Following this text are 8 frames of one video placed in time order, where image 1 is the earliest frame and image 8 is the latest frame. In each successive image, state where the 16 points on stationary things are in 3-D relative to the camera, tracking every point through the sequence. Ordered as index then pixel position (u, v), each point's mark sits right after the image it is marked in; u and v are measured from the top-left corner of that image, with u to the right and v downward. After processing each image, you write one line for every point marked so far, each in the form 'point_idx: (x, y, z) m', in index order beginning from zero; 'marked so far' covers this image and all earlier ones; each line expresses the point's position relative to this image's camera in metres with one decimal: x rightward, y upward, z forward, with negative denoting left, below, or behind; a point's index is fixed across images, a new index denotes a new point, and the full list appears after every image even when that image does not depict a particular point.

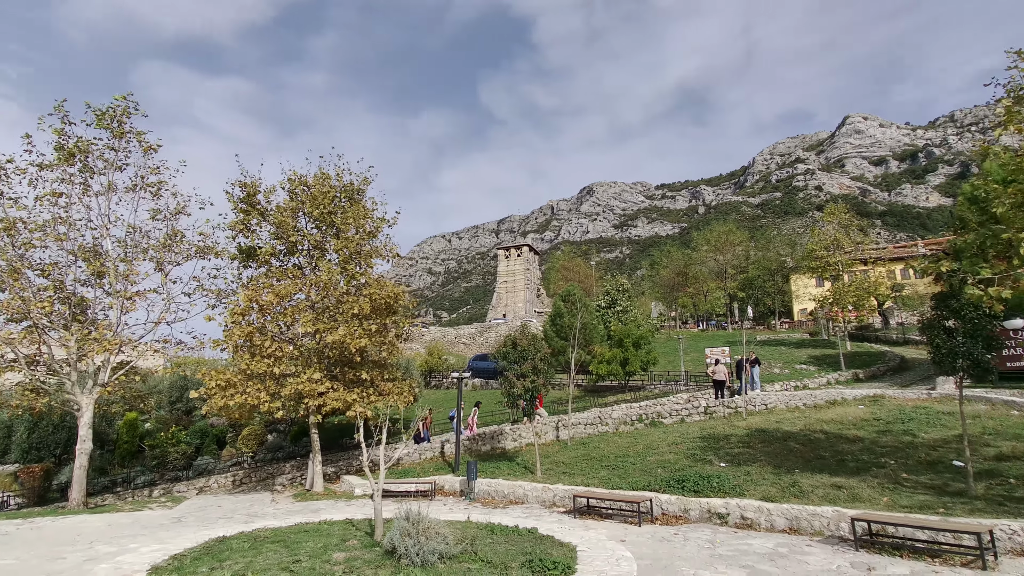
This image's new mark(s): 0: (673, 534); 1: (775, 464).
0: (+2.7, -4.2, +8.9) m
1: (+6.0, -4.0, +11.9) m
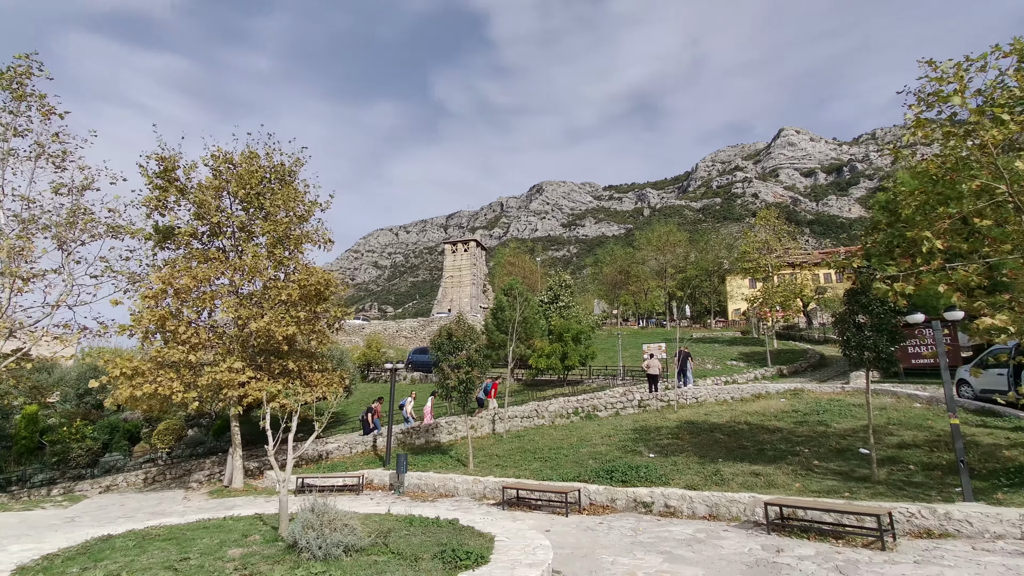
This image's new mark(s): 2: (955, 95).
0: (+1.4, -4.0, +9.0) m
1: (+4.4, -3.9, +12.3) m
2: (+7.0, +3.1, +8.3) m
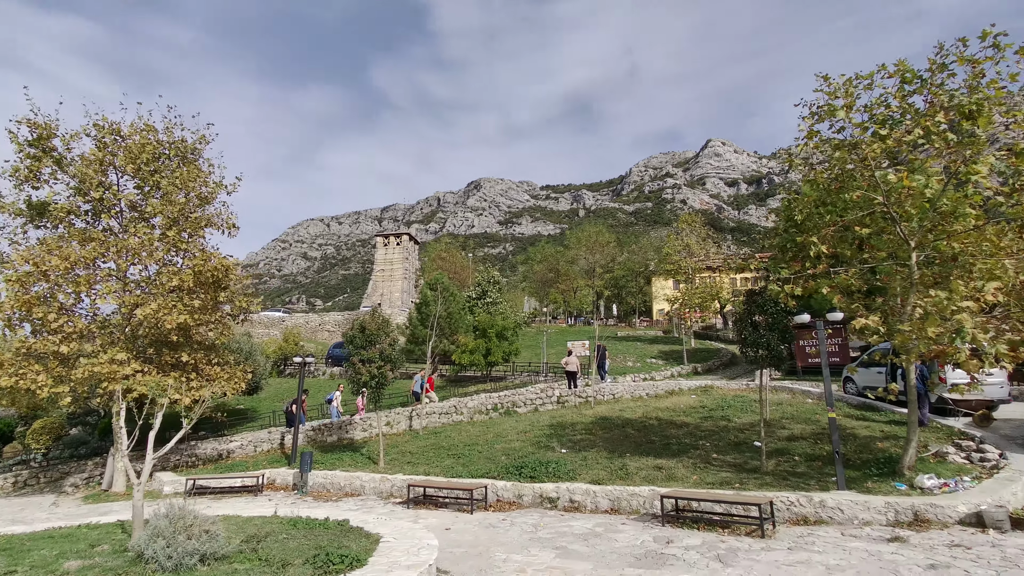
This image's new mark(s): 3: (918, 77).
0: (-0.2, -3.9, +8.8) m
1: (+2.3, -3.8, +12.5) m
2: (+5.6, +3.0, +8.9) m
3: (+6.6, +3.4, +8.5) m
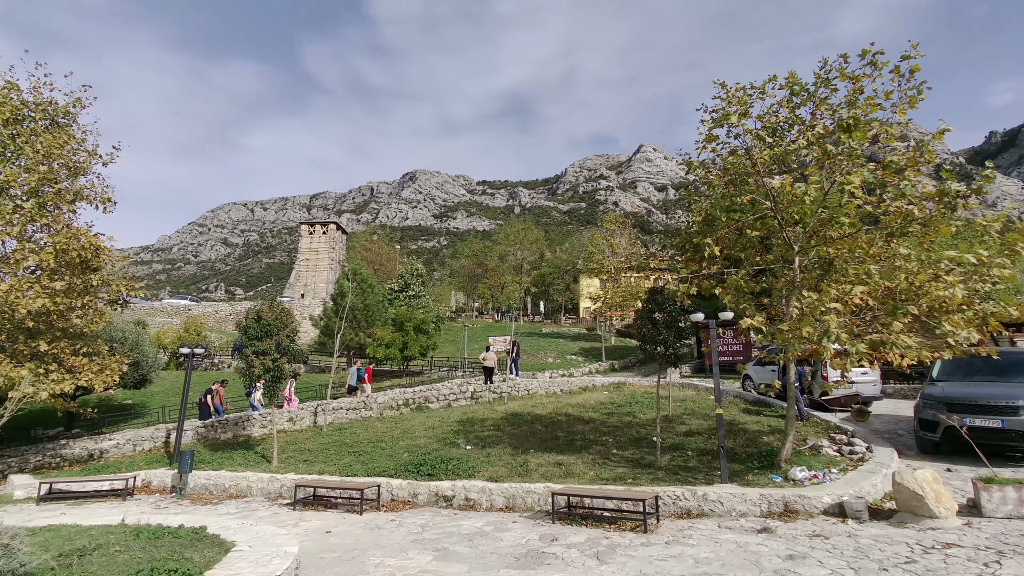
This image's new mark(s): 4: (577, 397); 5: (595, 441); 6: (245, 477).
0: (-2.0, -3.7, +8.5) m
1: (+0.1, -3.7, +12.4) m
2: (+3.9, +3.0, +9.1) m
3: (+5.0, +3.4, +9.0) m
4: (+2.2, -3.7, +17.9) m
5: (+1.9, -3.5, +12.1) m
6: (-5.6, -4.0, +11.0) m
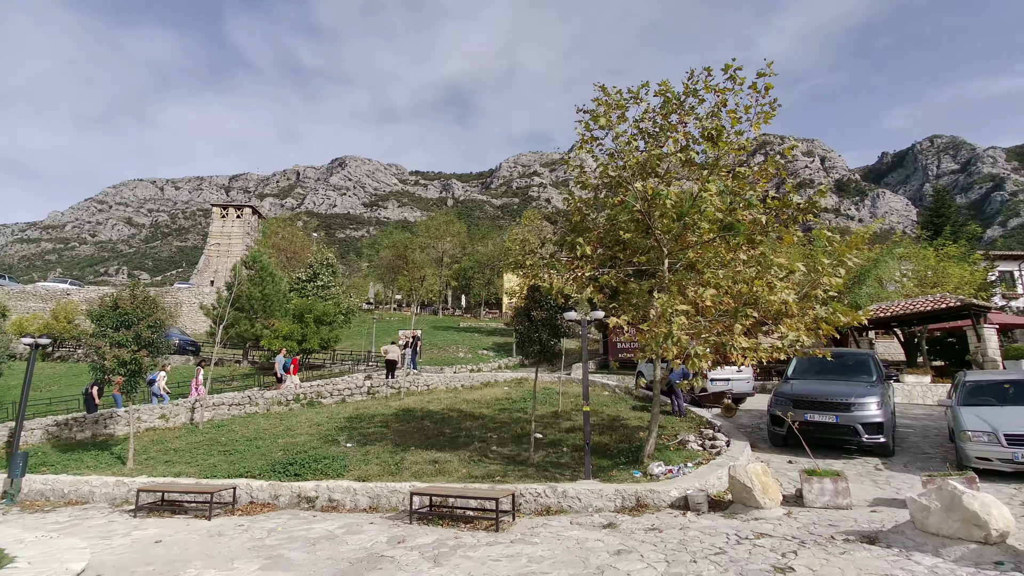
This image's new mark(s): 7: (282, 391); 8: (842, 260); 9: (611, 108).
0: (-4.2, -3.6, +7.9) m
1: (-2.7, -3.6, +12.1) m
2: (+1.8, +3.0, +9.3) m
3: (+2.9, +3.4, +9.3) m
4: (-1.2, -3.5, +17.8) m
5: (-0.8, -3.4, +12.1) m
6: (-8.1, -3.7, +10.0) m
7: (-7.5, -3.4, +17.2) m
8: (+5.4, +0.5, +8.7) m
9: (+1.8, +3.2, +9.3) m
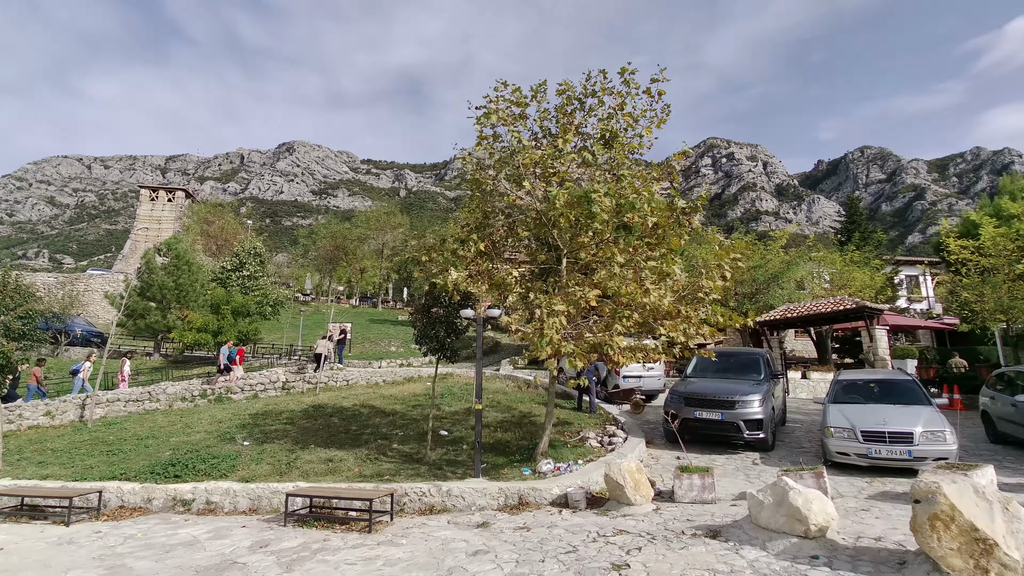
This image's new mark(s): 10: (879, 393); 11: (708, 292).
0: (-6.0, -3.5, +7.4) m
1: (-4.8, -3.4, +11.7) m
2: (0.0, +3.0, +9.3) m
3: (+1.1, +3.4, +9.3) m
4: (-3.9, -3.3, +17.5) m
5: (-2.9, -3.3, +11.9) m
6: (-10.1, -3.5, +9.2) m
7: (-10.1, -3.1, +16.4) m
8: (+3.6, +0.4, +9.0) m
9: (0.0, +3.2, +9.3) m
10: (+6.8, -1.9, +9.7) m
11: (+3.4, -0.1, +9.0) m
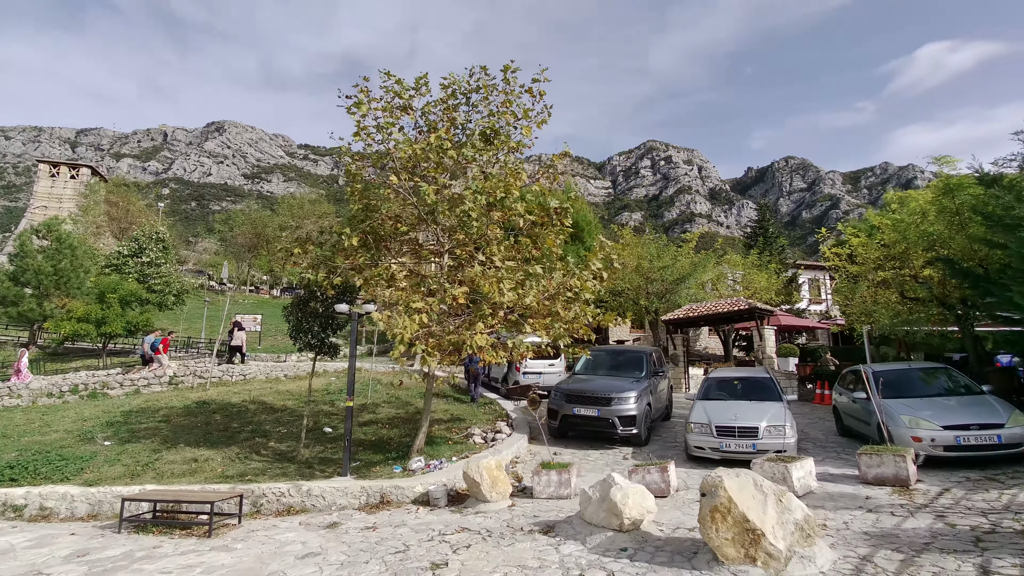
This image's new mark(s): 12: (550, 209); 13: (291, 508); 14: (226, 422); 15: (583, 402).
0: (-8.0, -3.3, +6.7) m
1: (-7.3, -3.2, +11.1) m
2: (-2.1, +3.1, +9.1) m
3: (-0.9, +3.4, +9.3) m
4: (-7.0, -3.1, +16.9) m
5: (-5.4, -3.1, +11.4) m
6: (-12.2, -3.2, +7.9) m
7: (-13.0, -2.7, +15.1) m
8: (+1.5, +0.4, +9.2) m
9: (-2.1, +3.3, +9.1) m
10: (+4.5, -2.0, +10.3) m
11: (+1.3, -0.1, +9.3) m
12: (+0.7, +1.3, +9.0) m
13: (-3.3, -3.3, +7.8) m
14: (-6.7, -3.2, +12.4) m
15: (+1.4, -2.3, +10.5) m
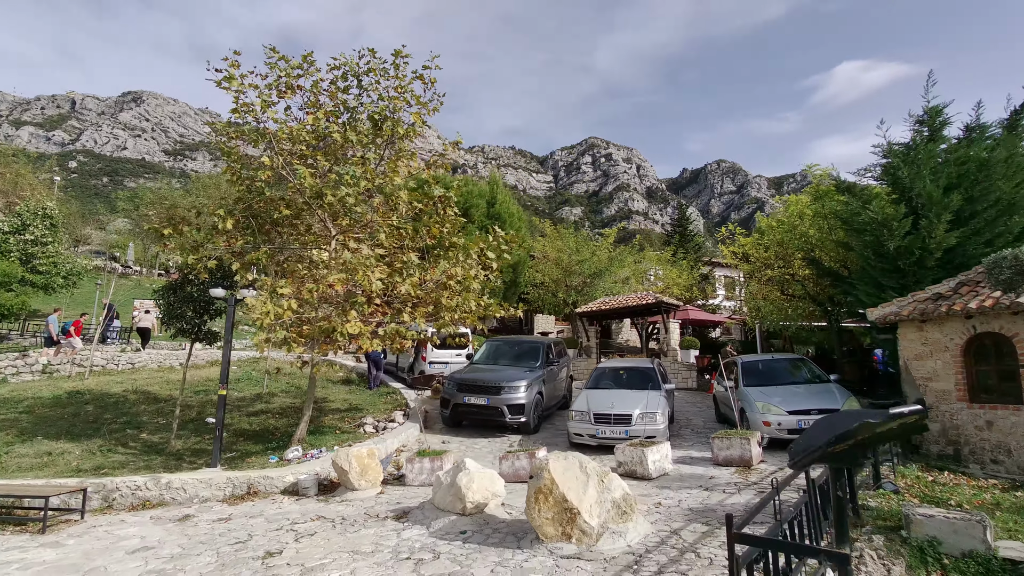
0: (-9.7, -2.9, +5.7) m
1: (-9.5, -2.8, +10.2) m
2: (-3.9, +3.4, +8.7) m
3: (-2.8, +3.7, +9.0) m
4: (-9.9, -2.6, +16.0) m
5: (-7.7, -2.8, +10.7) m
6: (-14.1, -2.7, +6.5) m
7: (-15.7, -2.1, +13.5) m
8: (-0.5, +0.6, +9.3) m
9: (-3.9, +3.6, +8.7) m
10: (+2.3, -1.9, +10.8) m
11: (-0.7, +0.1, +9.3) m
12: (-1.3, +1.5, +8.9) m
13: (-5.2, -3.0, +7.4) m
14: (-9.1, -2.7, +11.5) m
15: (-0.8, -2.1, +10.6) m
